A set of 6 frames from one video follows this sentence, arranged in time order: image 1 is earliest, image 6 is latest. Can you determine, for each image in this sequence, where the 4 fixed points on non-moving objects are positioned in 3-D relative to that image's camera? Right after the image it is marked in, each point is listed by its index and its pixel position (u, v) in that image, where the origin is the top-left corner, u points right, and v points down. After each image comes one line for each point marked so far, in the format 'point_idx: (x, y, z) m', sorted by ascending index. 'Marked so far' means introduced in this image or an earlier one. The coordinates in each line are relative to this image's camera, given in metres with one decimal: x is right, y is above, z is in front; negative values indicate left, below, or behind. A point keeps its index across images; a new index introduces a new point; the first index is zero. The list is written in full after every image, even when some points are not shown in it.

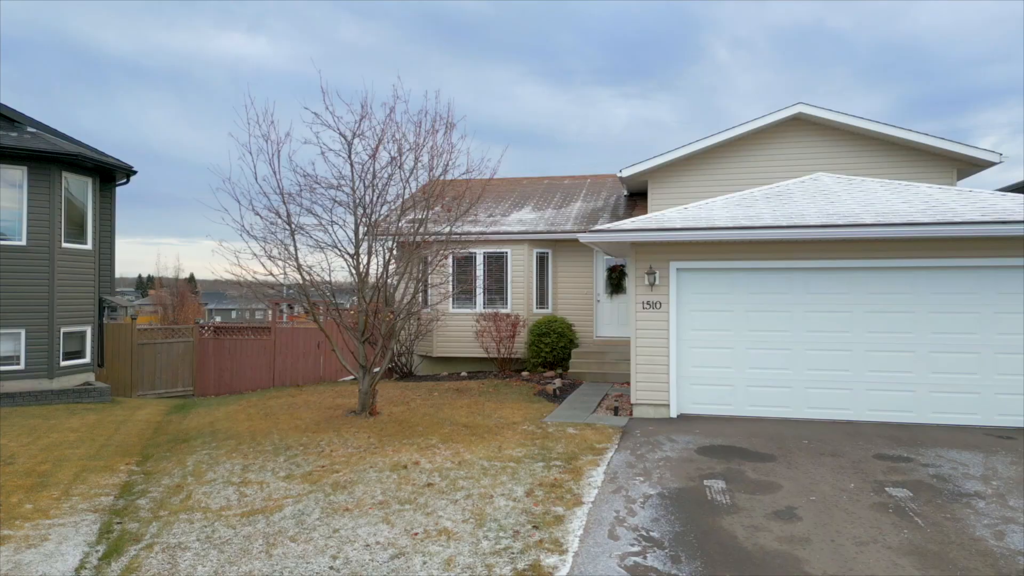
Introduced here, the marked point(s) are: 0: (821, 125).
0: (+6.2, +3.2, +12.7) m
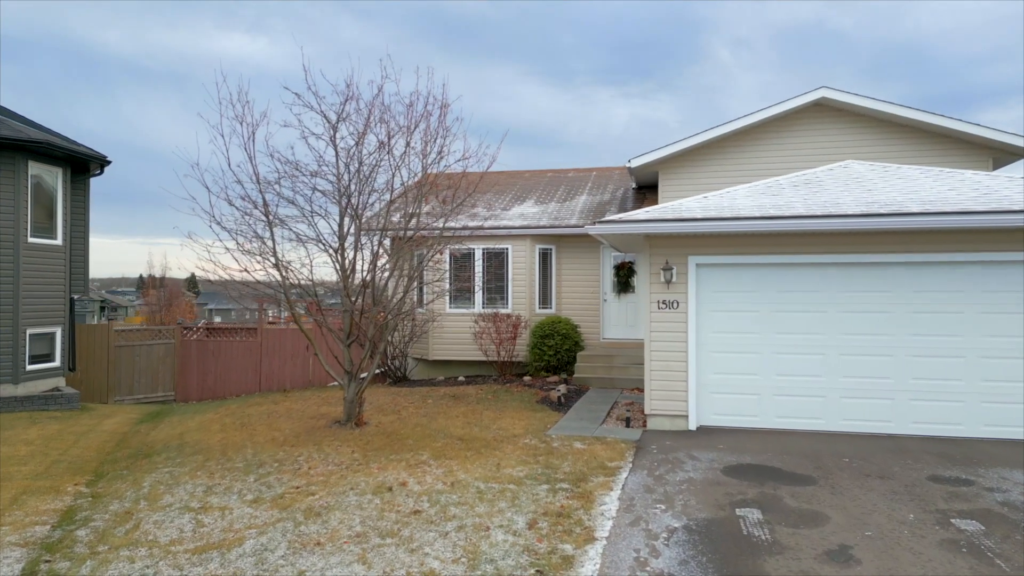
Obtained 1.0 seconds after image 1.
0: (+6.2, +3.3, +11.8) m
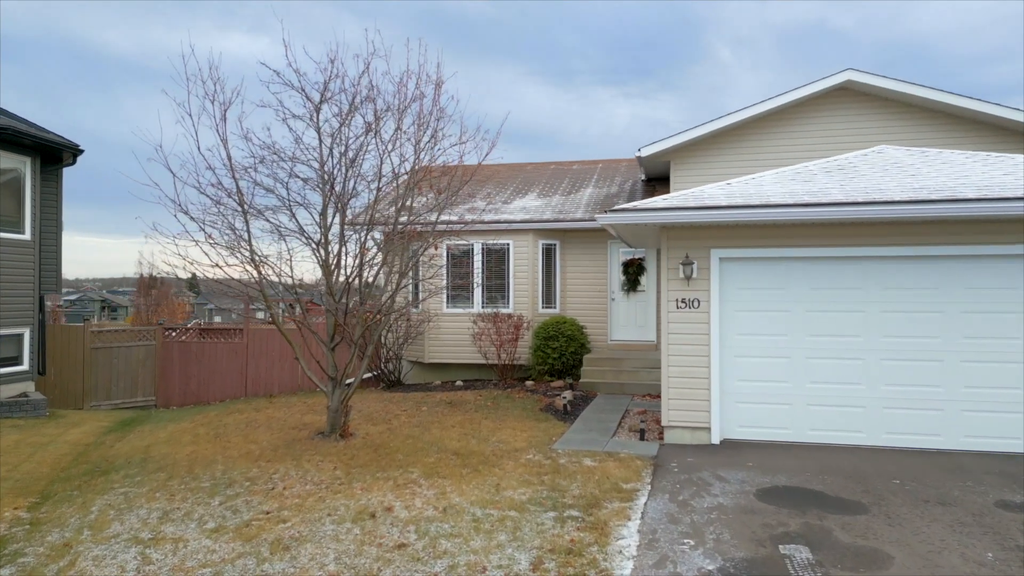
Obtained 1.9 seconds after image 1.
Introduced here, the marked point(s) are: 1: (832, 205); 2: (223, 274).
0: (+6.2, +3.3, +11.0) m
1: (+3.2, +0.8, +6.3) m
2: (-3.5, +0.2, +7.6) m
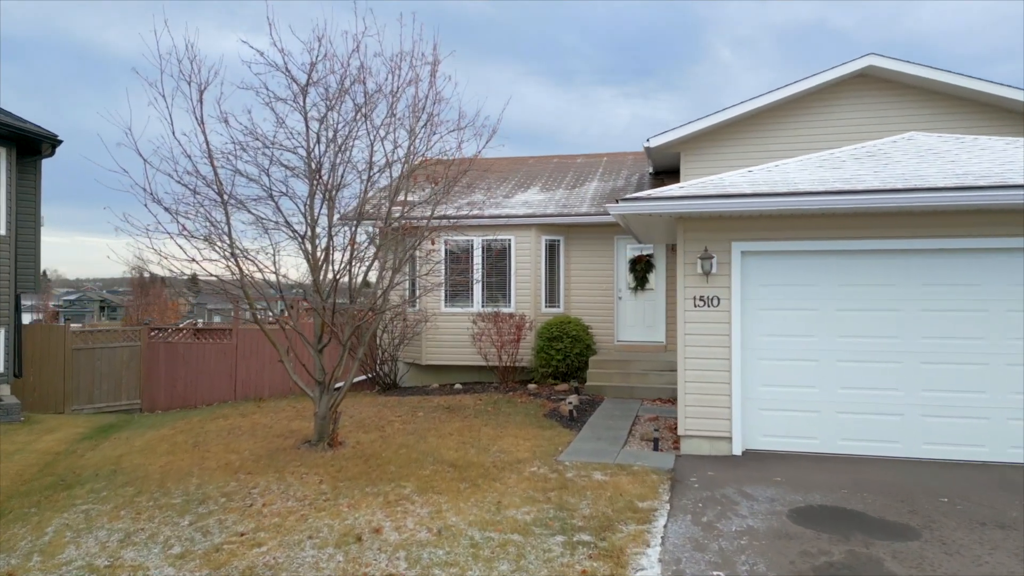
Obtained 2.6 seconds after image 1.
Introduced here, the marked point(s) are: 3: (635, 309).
0: (+6.2, +3.4, +10.4) m
1: (+3.2, +0.9, +5.7) m
2: (-3.5, +0.2, +7.1) m
3: (+2.2, -0.4, +11.4) m
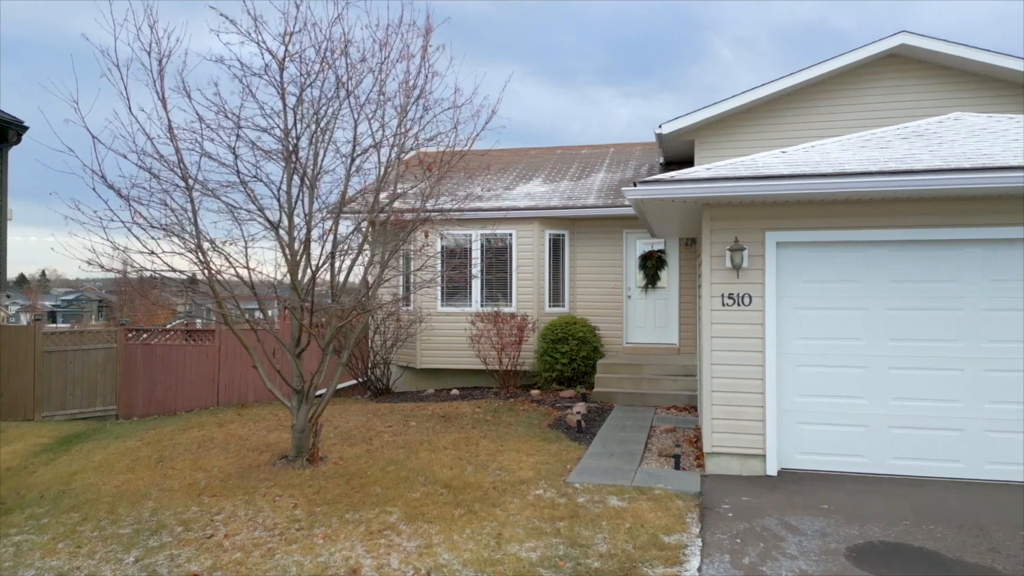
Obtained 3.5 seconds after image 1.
0: (+6.2, +3.4, +9.6) m
1: (+3.2, +0.9, +4.9) m
2: (-3.4, +0.2, +6.3) m
3: (+2.2, -0.3, +10.6) m
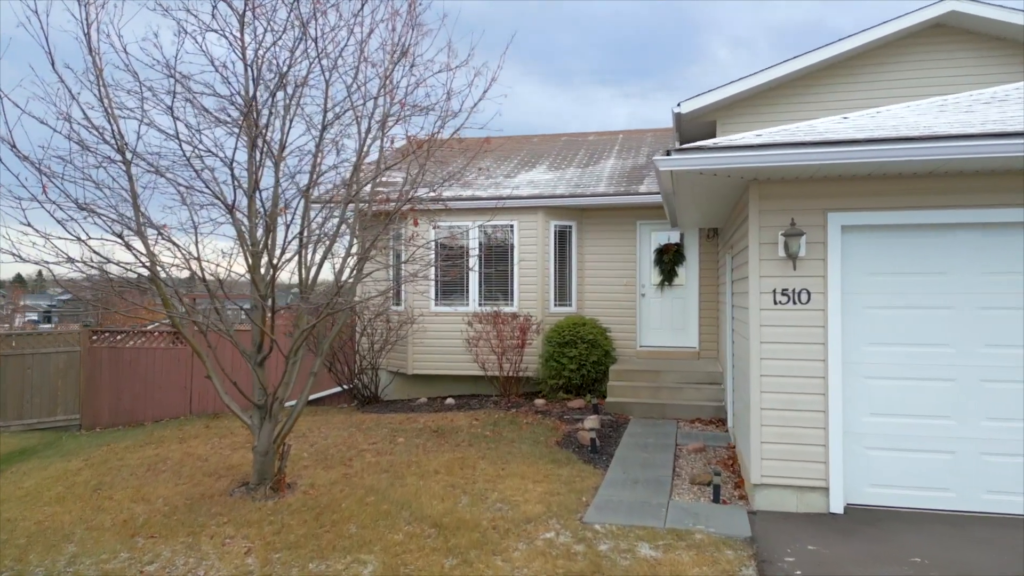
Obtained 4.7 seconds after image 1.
0: (+6.3, +3.4, +8.6) m
1: (+3.3, +0.9, +3.9) m
2: (-3.4, +0.3, +5.2) m
3: (+2.3, -0.3, +9.6) m
